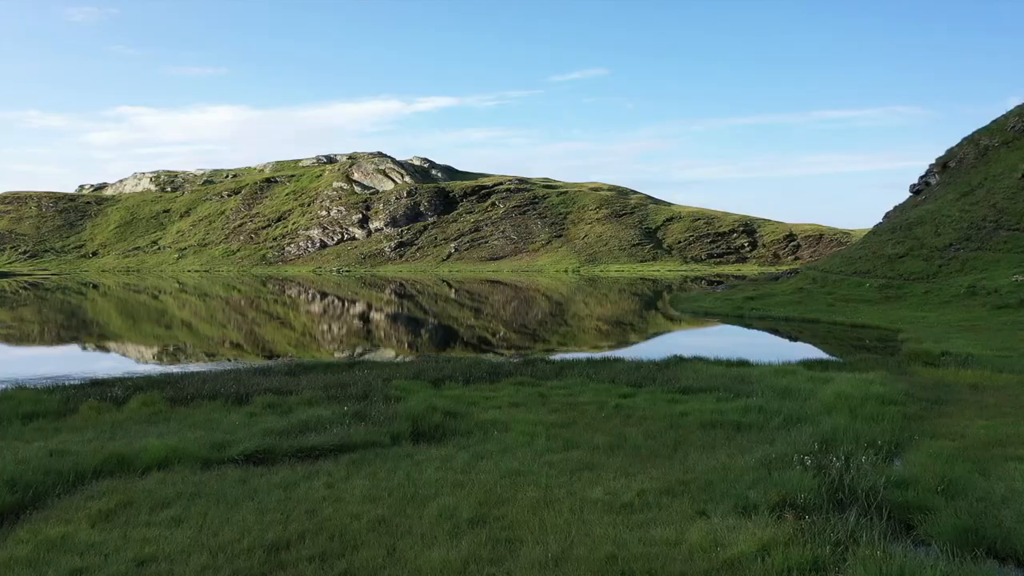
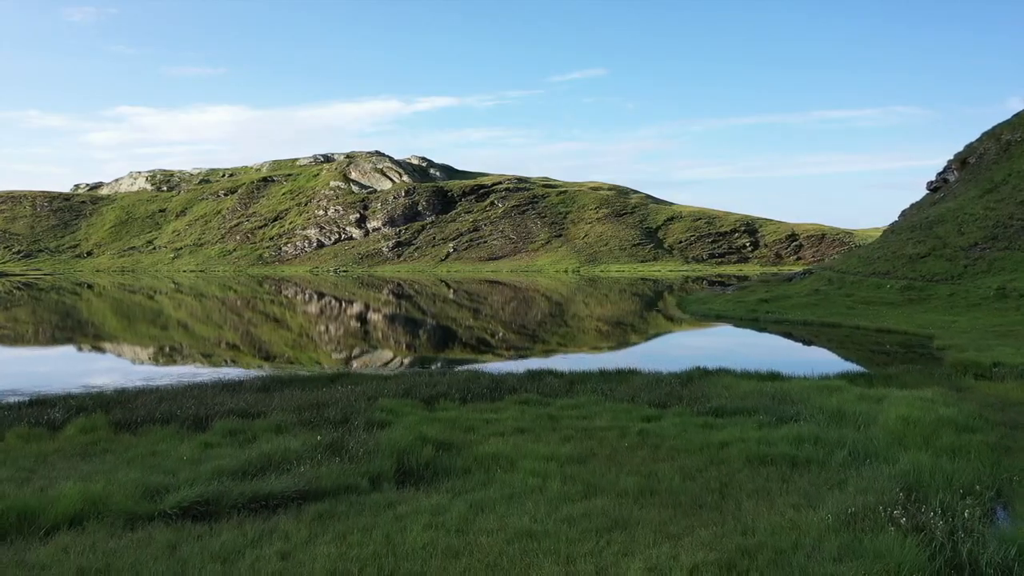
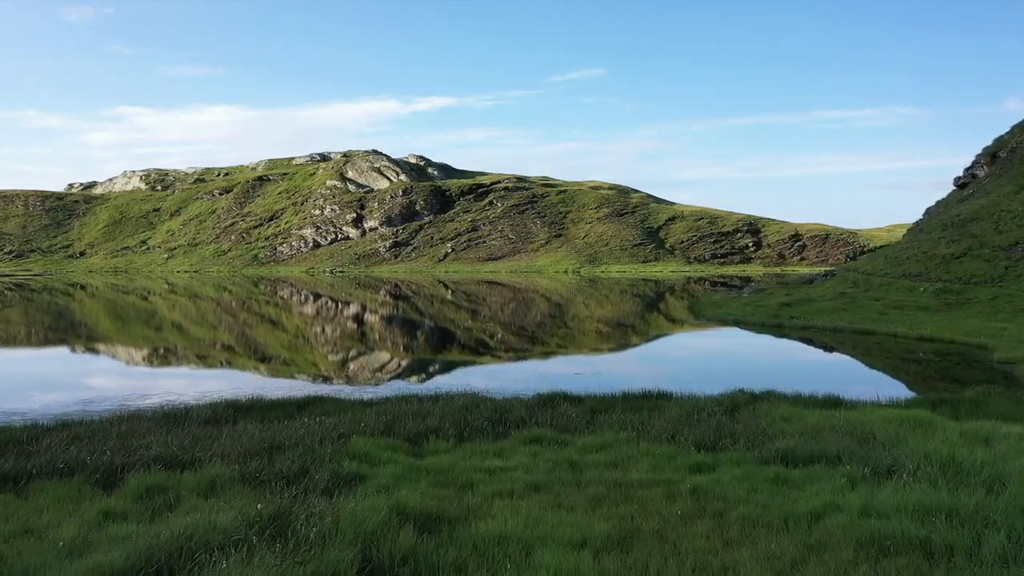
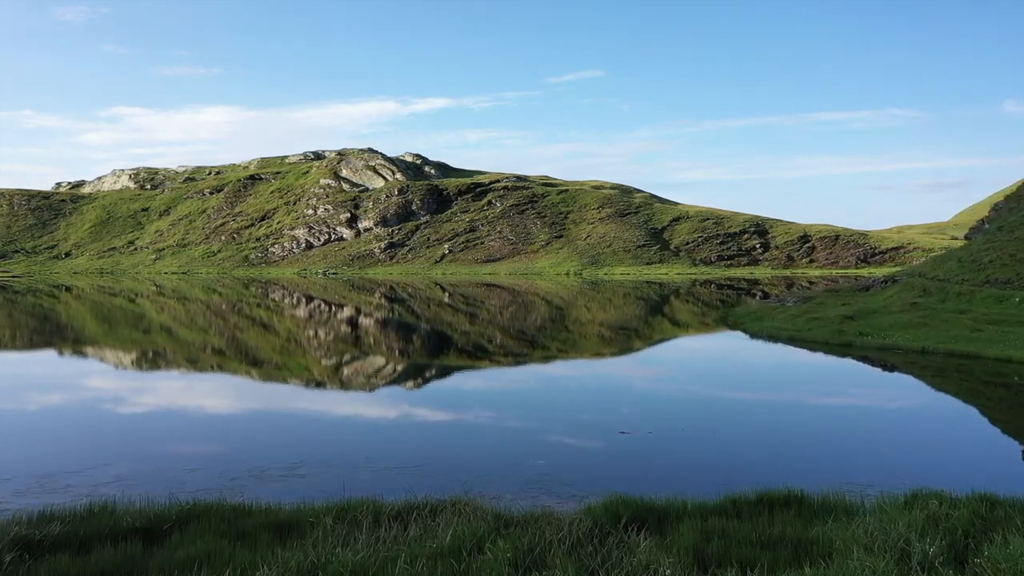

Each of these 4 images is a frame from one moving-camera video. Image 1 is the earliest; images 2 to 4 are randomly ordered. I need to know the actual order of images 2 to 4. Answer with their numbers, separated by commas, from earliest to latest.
2, 3, 4
